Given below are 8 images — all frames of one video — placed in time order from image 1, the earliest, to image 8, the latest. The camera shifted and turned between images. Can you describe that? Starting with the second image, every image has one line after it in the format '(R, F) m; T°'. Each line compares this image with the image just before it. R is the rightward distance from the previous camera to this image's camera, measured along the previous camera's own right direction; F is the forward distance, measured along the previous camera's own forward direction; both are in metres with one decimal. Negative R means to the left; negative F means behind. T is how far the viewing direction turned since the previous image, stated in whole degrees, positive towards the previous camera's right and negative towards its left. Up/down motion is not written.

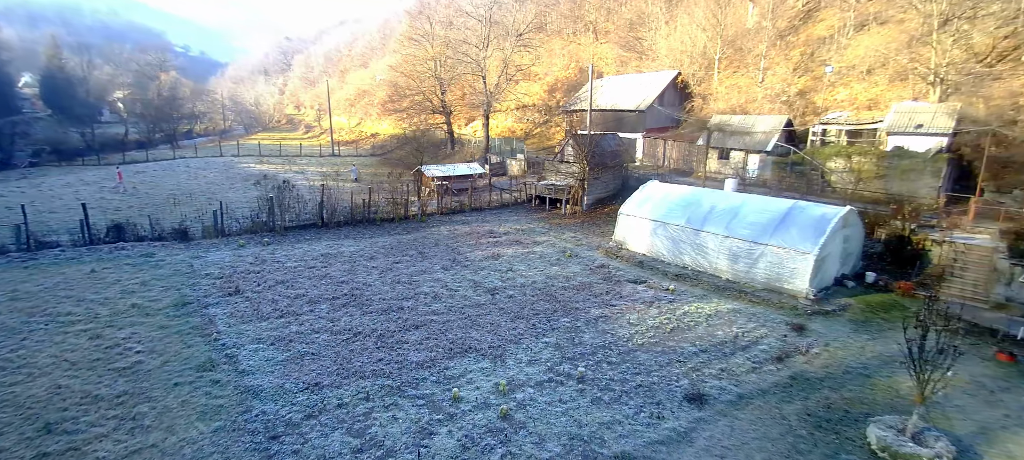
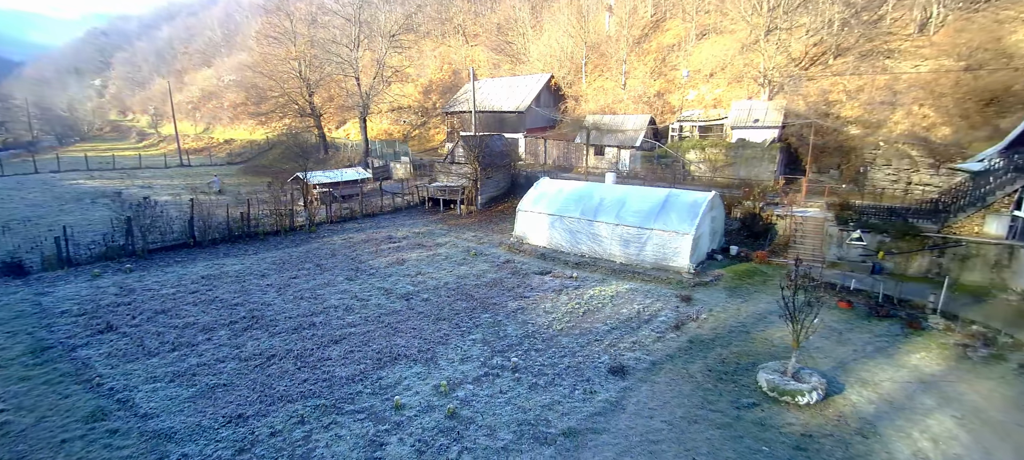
(-0.9, -0.1) m; +14°
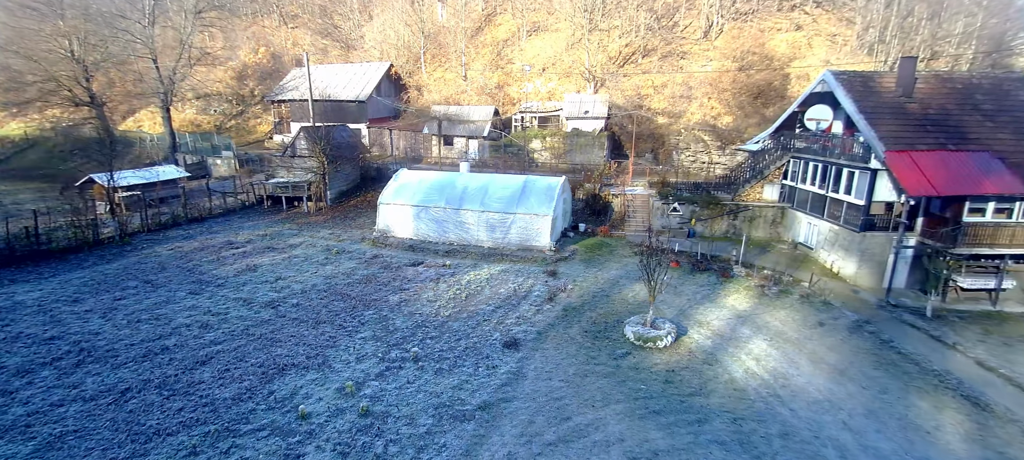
(-1.1, -0.2) m; +19°
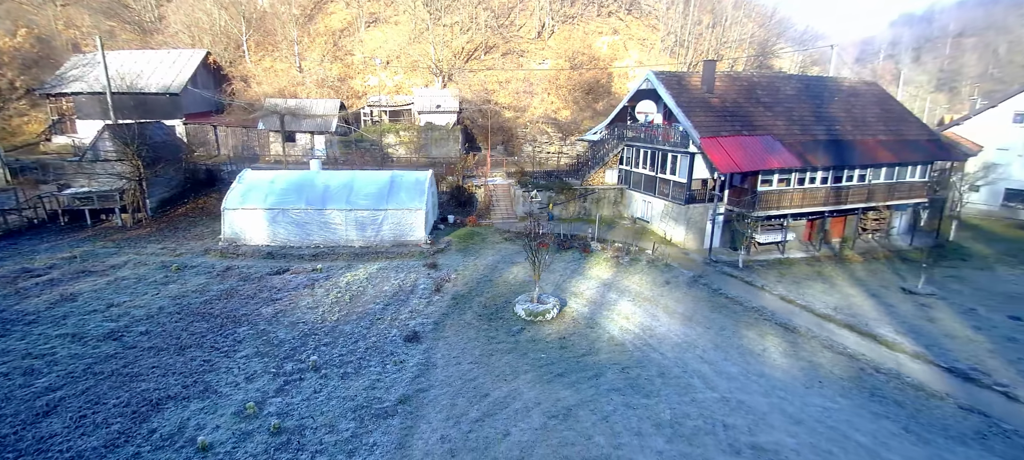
(-1.1, -0.2) m; +18°
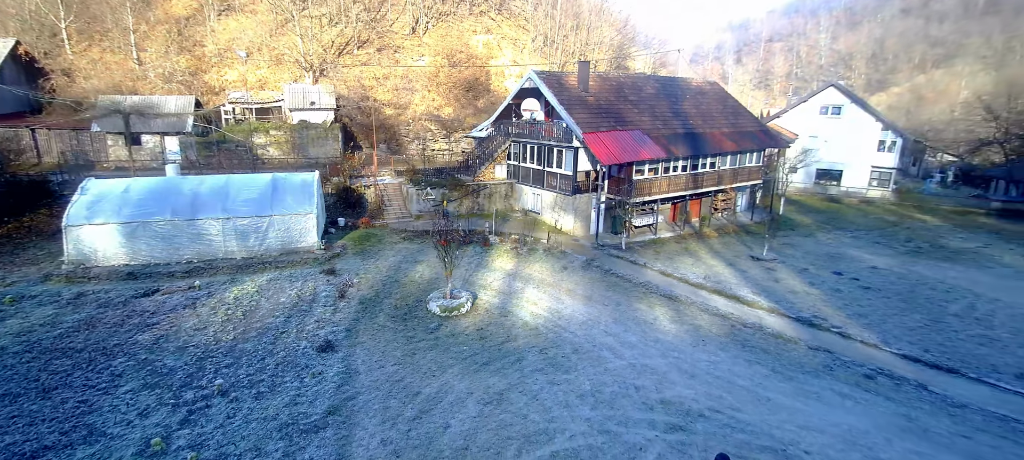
(-0.8, -0.2) m; +14°
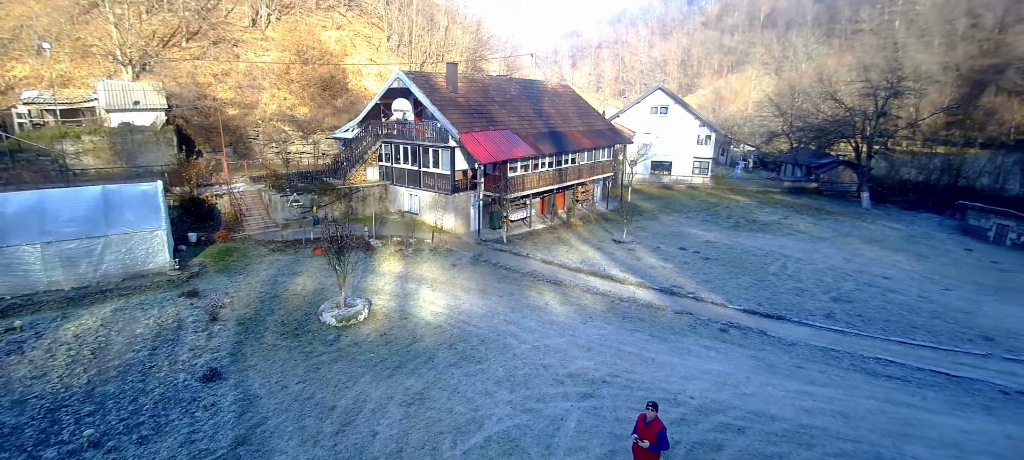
(-0.9, -0.2) m; +17°
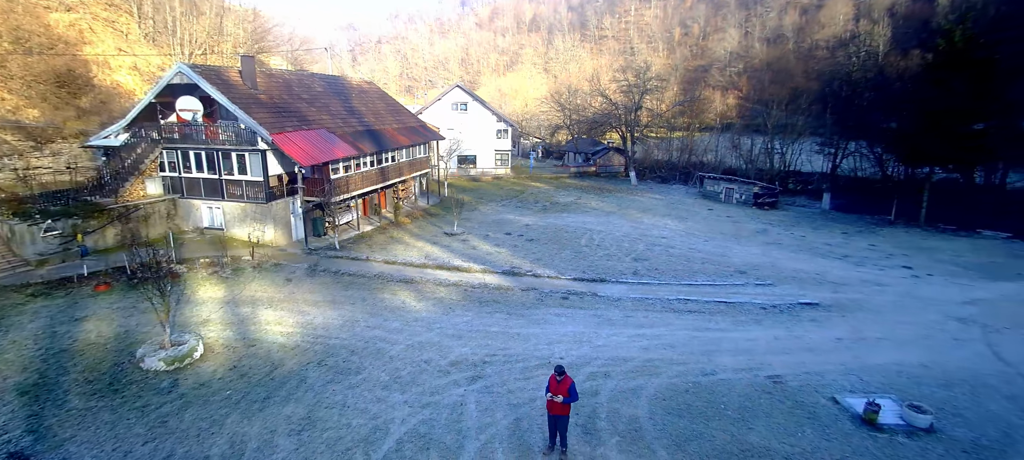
(-1.3, -0.1) m; +23°
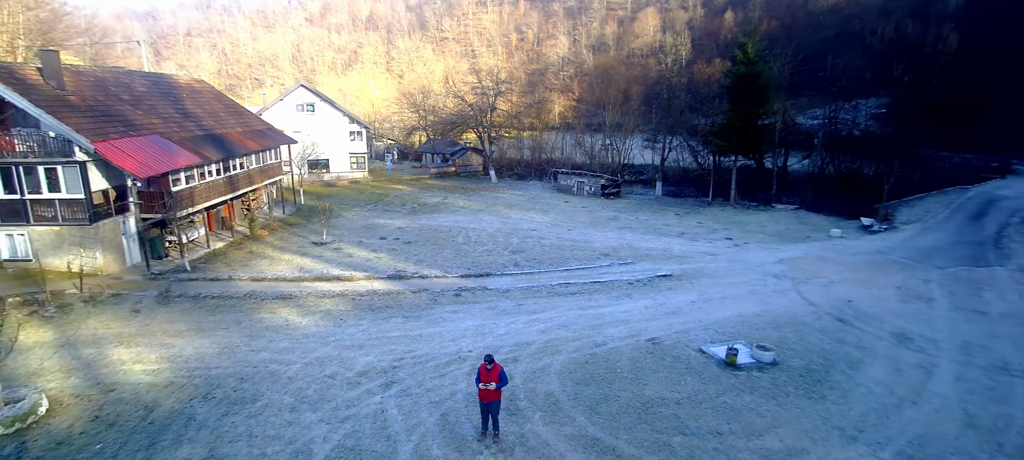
(-1.0, -0.2) m; +17°
